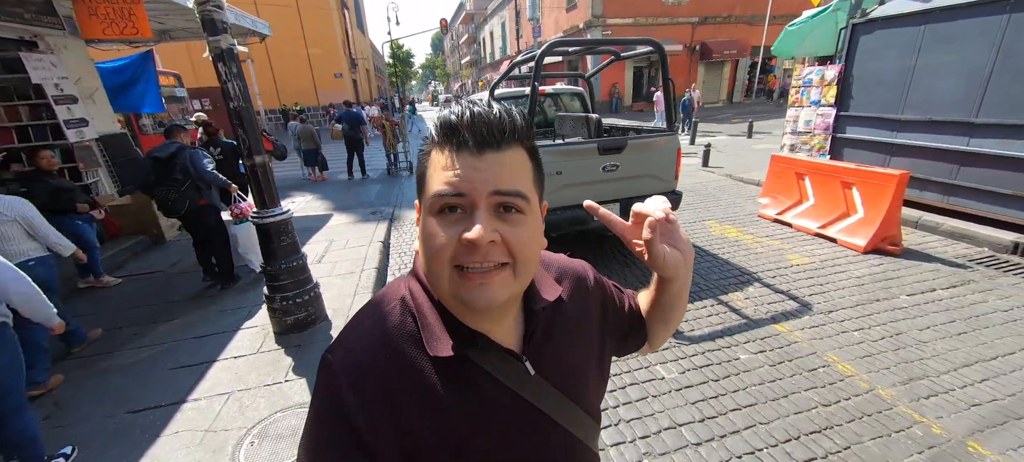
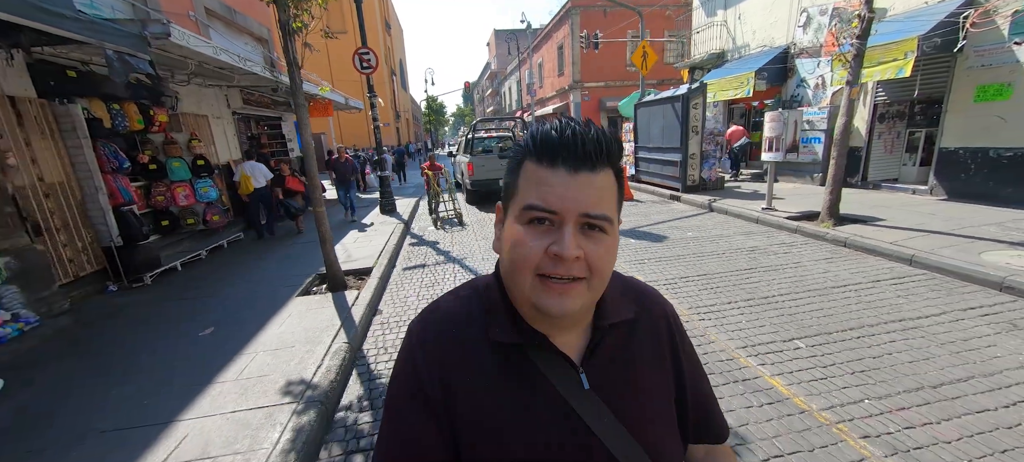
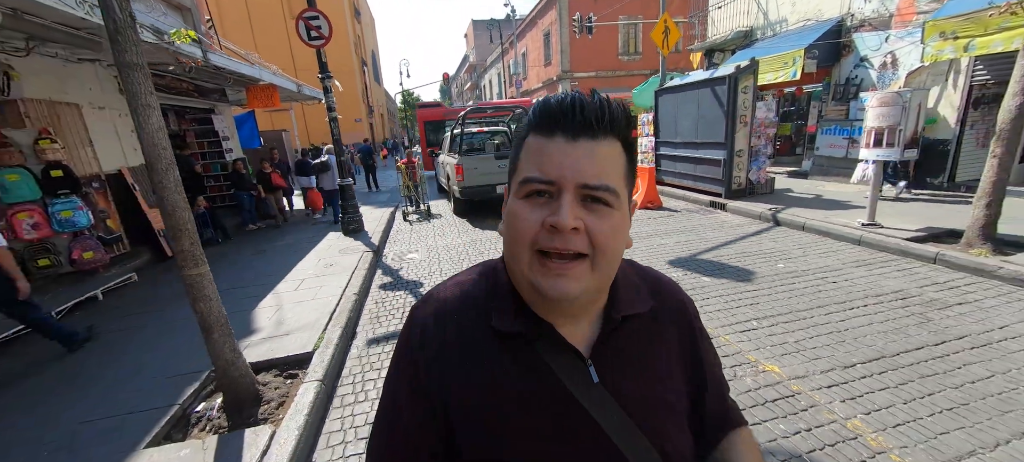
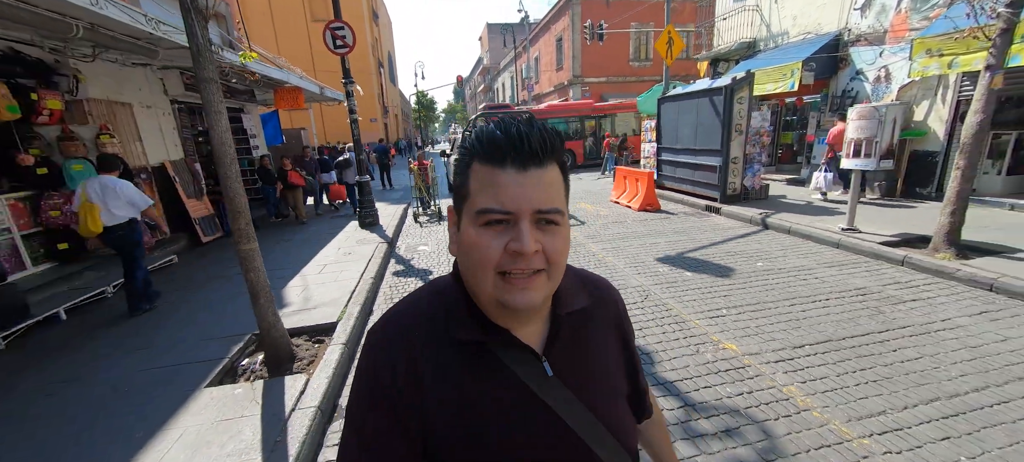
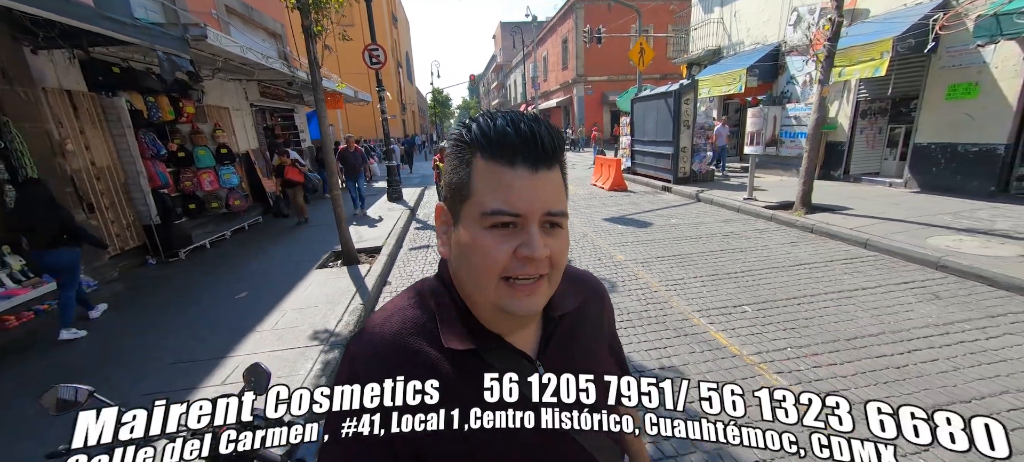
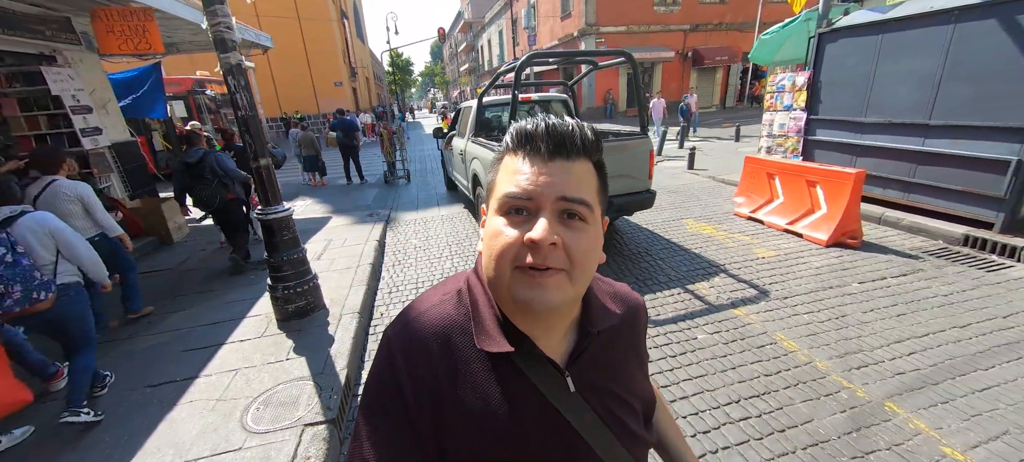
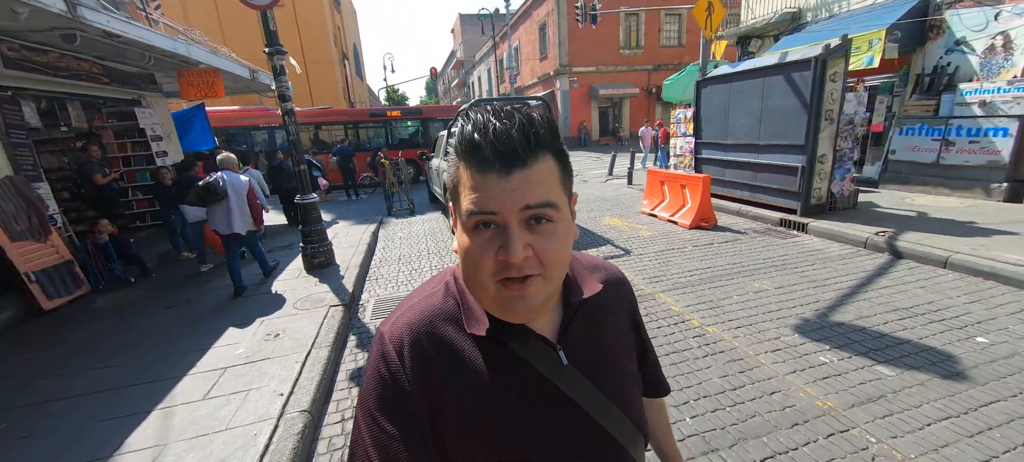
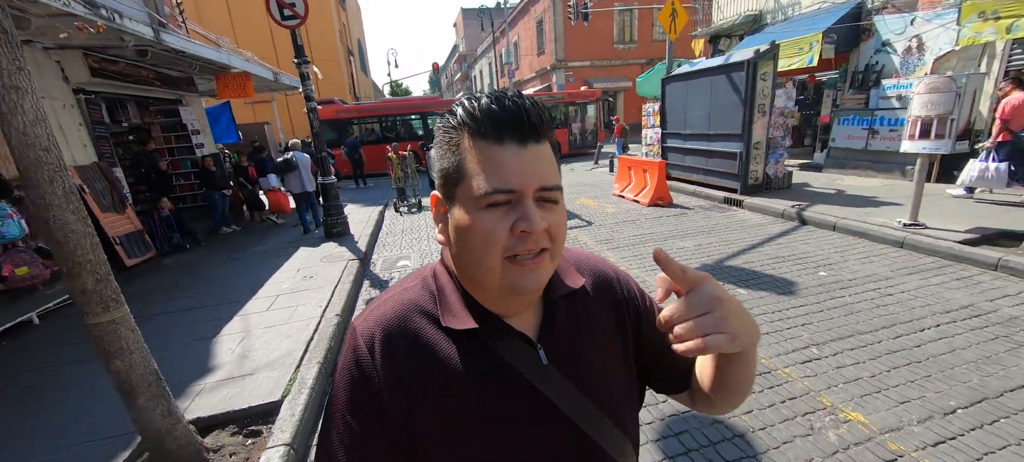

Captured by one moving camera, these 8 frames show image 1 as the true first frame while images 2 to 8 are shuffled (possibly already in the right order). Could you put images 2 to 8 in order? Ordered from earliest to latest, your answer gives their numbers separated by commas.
6, 7, 8, 3, 4, 2, 5
